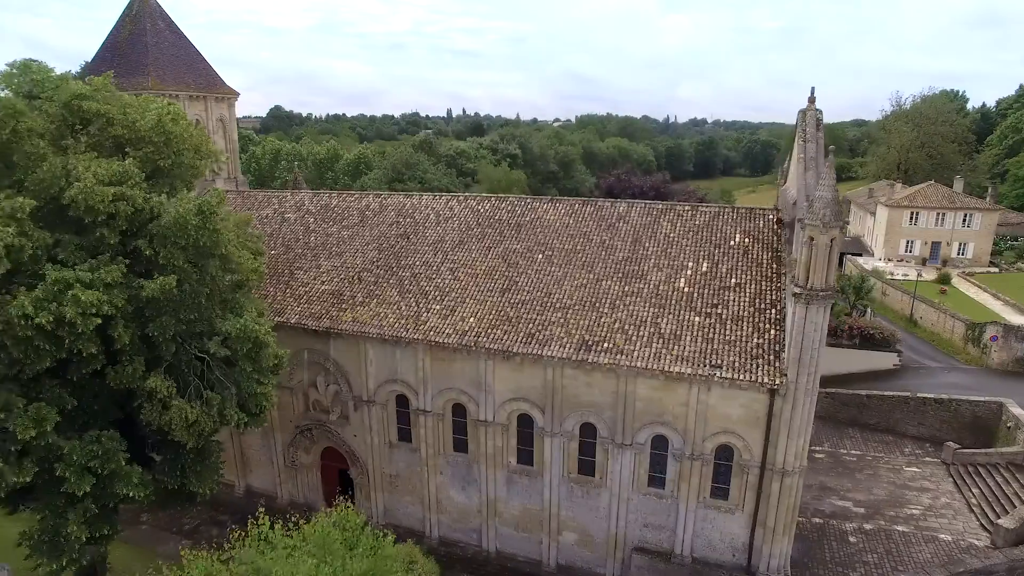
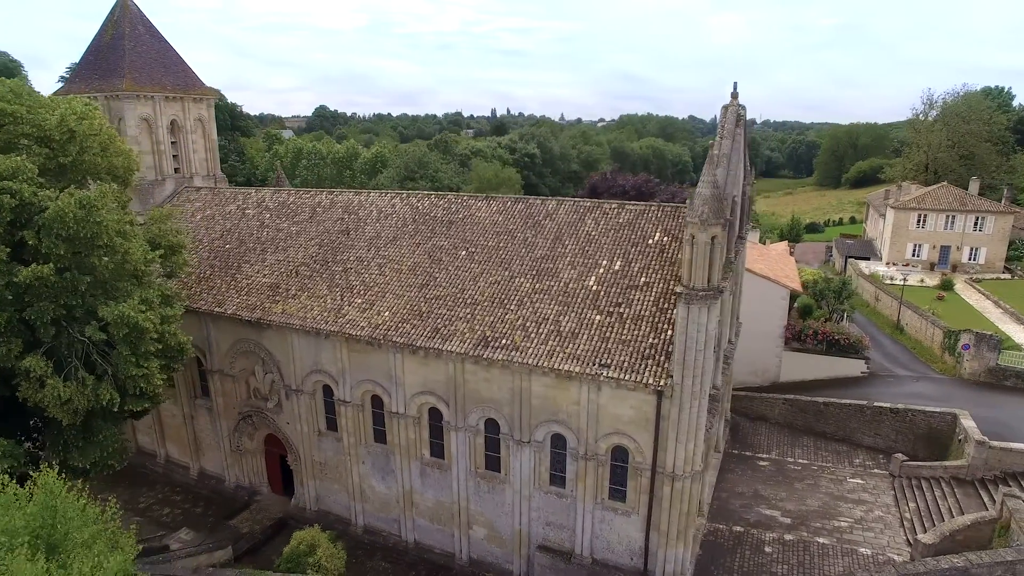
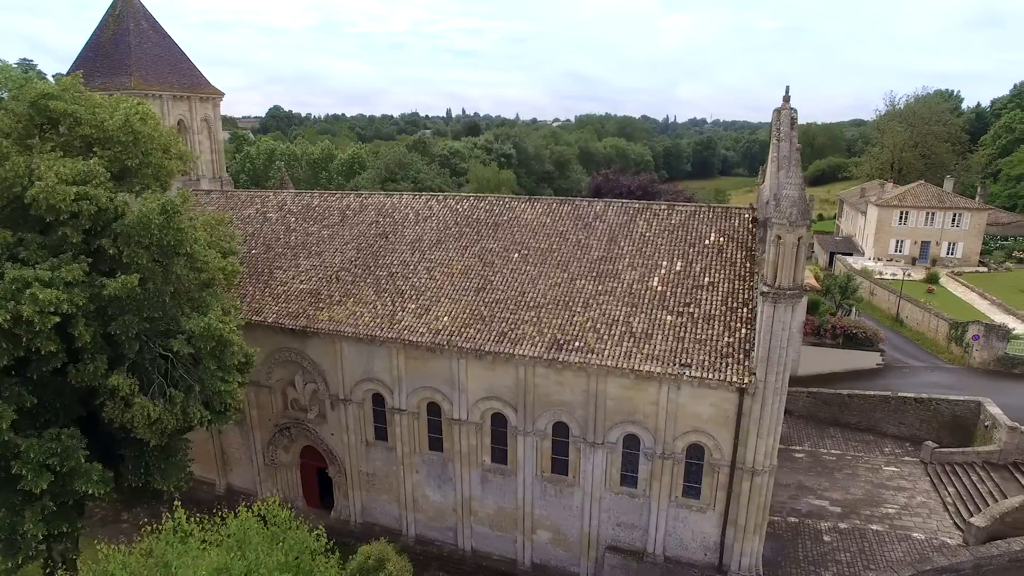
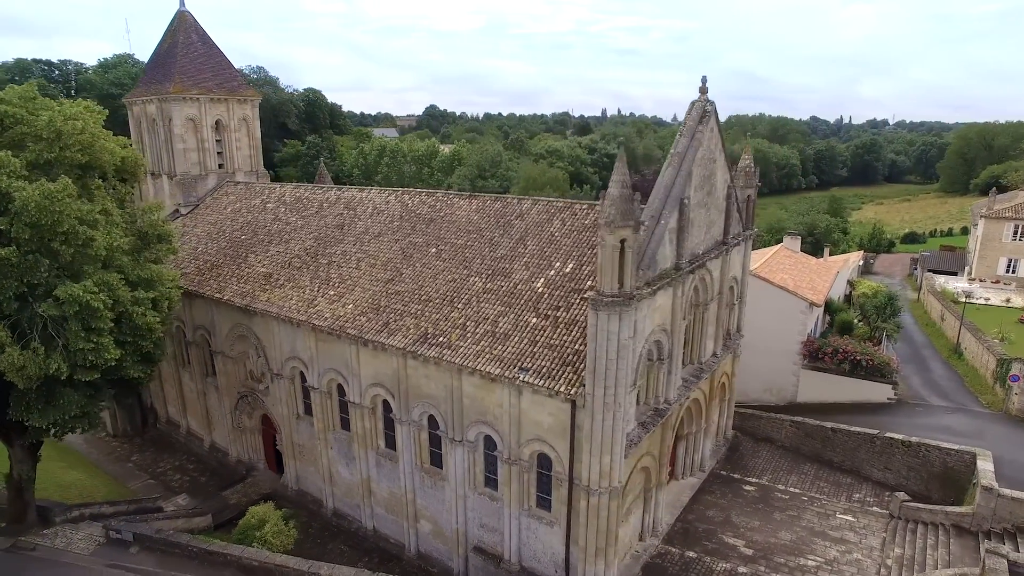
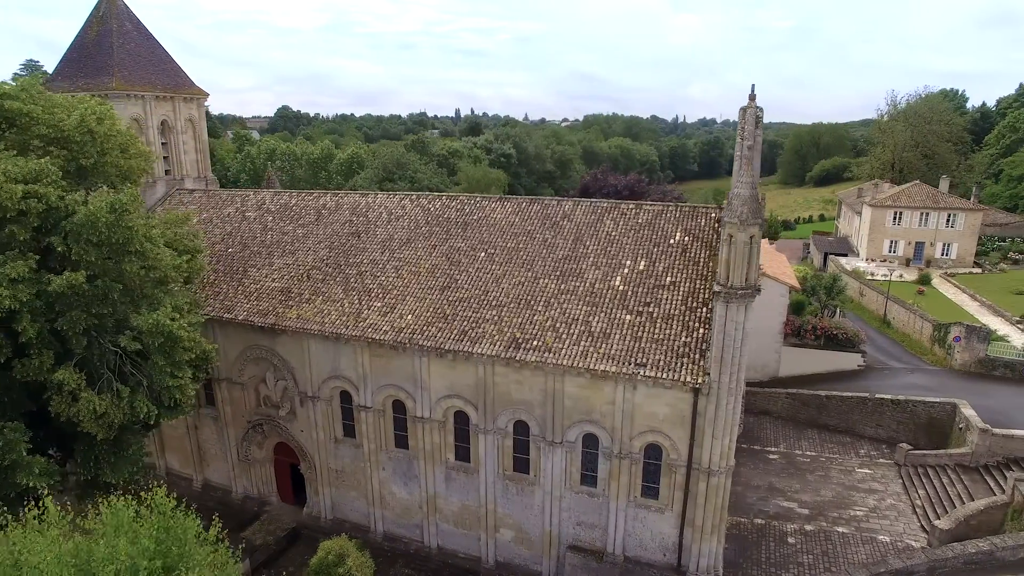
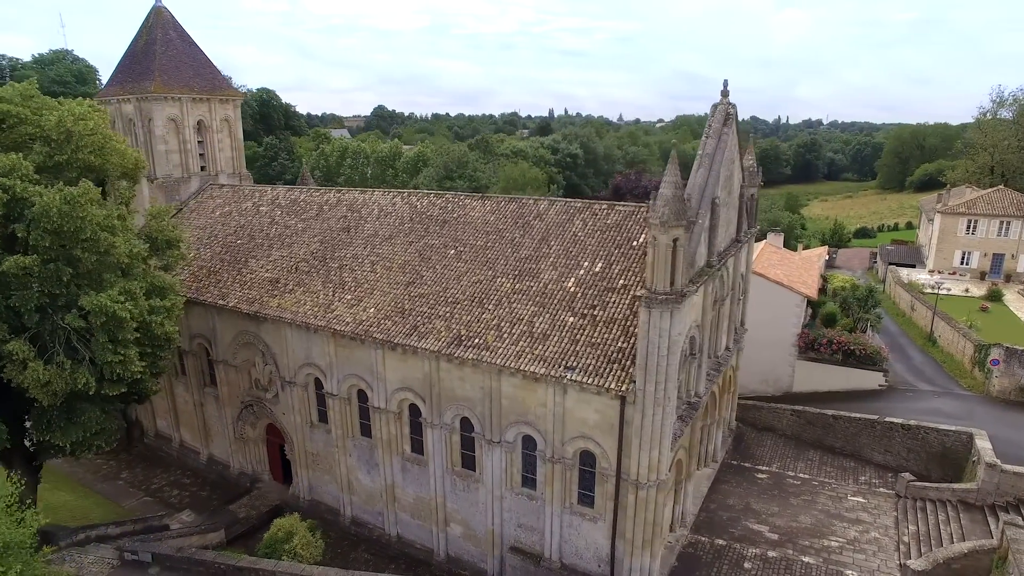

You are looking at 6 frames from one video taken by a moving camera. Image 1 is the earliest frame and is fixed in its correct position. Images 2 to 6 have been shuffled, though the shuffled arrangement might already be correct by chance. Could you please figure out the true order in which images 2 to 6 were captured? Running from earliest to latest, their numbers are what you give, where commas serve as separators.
3, 5, 2, 6, 4
